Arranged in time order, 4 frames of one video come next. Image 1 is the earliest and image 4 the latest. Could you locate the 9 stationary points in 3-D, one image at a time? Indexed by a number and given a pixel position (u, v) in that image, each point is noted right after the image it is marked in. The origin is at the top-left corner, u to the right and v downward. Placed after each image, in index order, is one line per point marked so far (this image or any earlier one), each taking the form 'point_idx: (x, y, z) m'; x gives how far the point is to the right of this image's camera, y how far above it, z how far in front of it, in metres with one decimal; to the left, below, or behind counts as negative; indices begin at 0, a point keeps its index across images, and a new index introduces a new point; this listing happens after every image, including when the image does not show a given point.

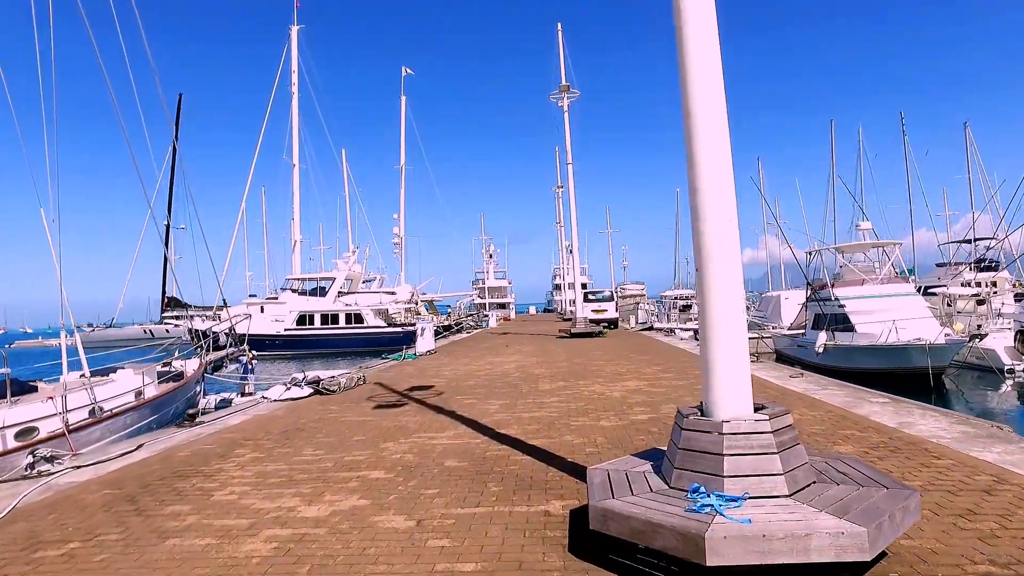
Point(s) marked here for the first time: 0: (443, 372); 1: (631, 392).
0: (-1.4, -1.7, +14.6) m
1: (+1.7, -1.5, +10.1) m
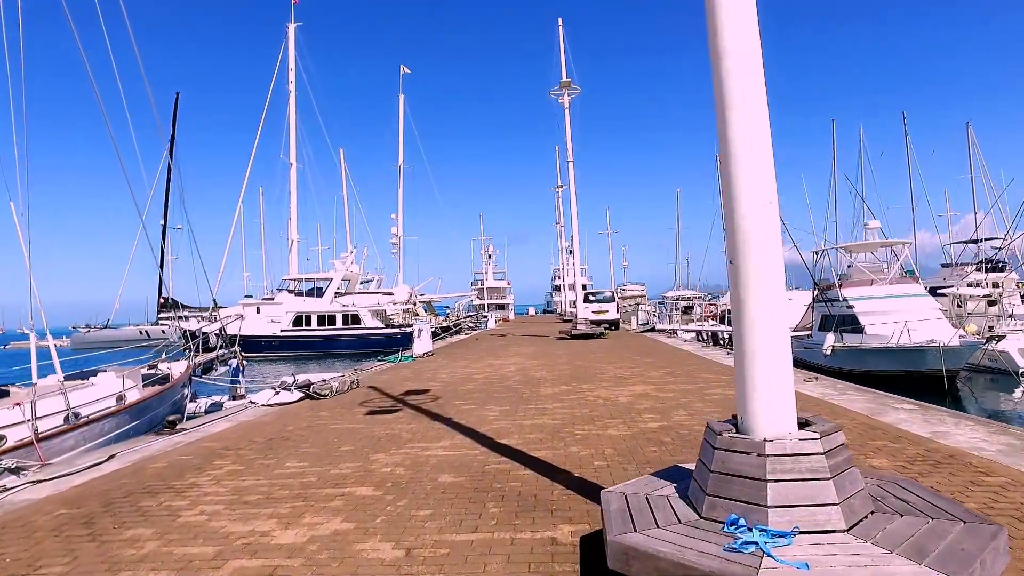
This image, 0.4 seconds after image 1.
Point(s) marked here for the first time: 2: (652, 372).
0: (-1.4, -1.7, +14.0) m
1: (+1.7, -1.5, +9.6) m
2: (+2.5, -1.5, +12.8) m
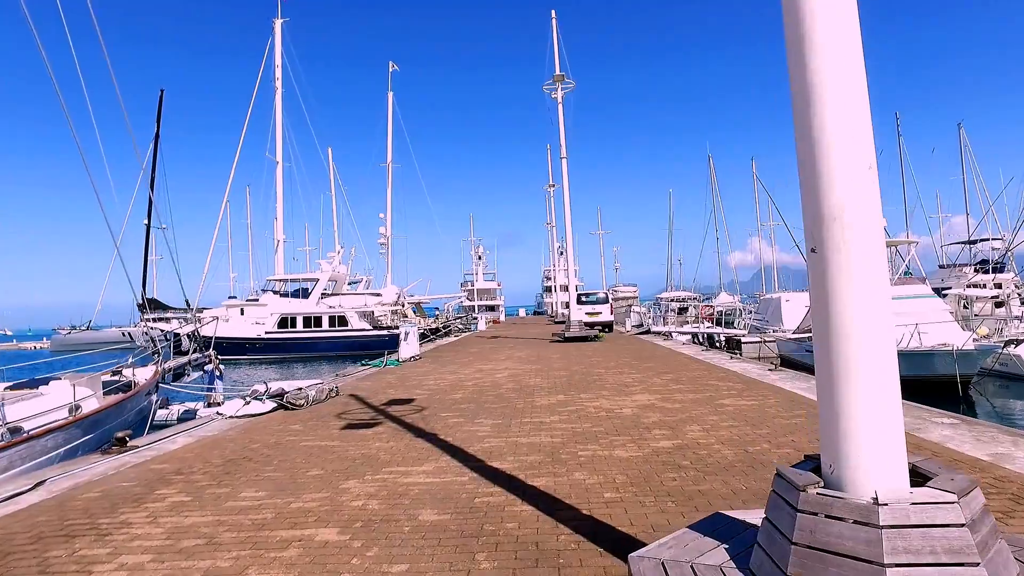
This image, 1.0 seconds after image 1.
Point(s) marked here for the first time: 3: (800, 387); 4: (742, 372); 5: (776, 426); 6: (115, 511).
0: (-1.6, -1.7, +13.1) m
1: (+1.6, -1.5, +8.7) m
2: (+2.4, -1.5, +11.9) m
3: (+4.2, -1.4, +10.3) m
4: (+4.1, -1.5, +12.7) m
5: (+2.8, -1.4, +7.4) m
6: (-2.8, -1.6, +4.9) m
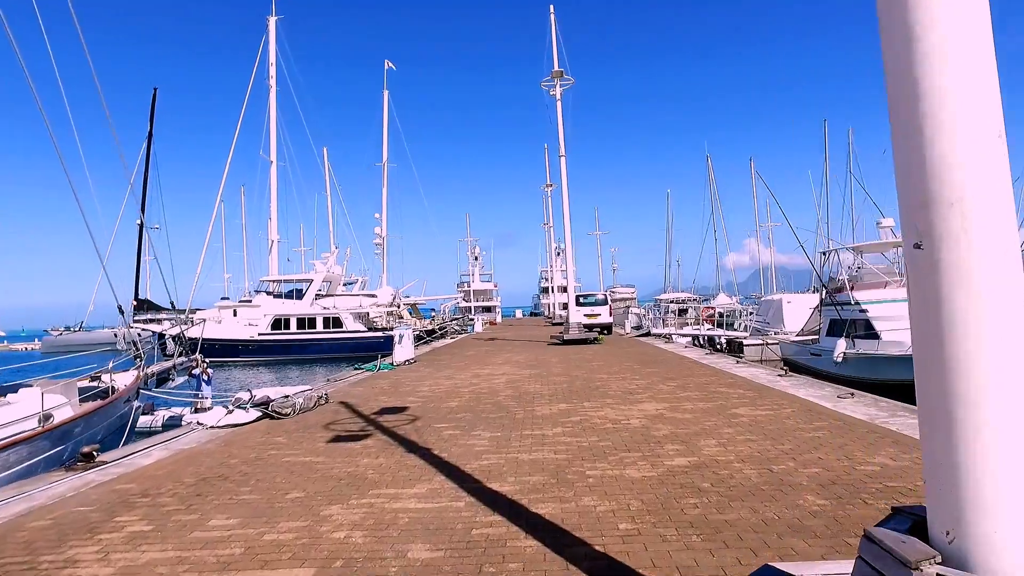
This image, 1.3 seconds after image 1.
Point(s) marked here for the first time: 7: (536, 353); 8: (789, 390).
0: (-1.6, -1.8, +12.5) m
1: (+1.6, -1.5, +8.2) m
2: (+2.4, -1.6, +11.3) m
3: (+4.2, -1.5, +9.7) m
4: (+4.1, -1.5, +12.2) m
5: (+2.8, -1.5, +6.8) m
6: (-2.8, -1.6, +4.3) m
7: (+0.7, -1.8, +19.6) m
8: (+4.1, -1.5, +10.5) m
